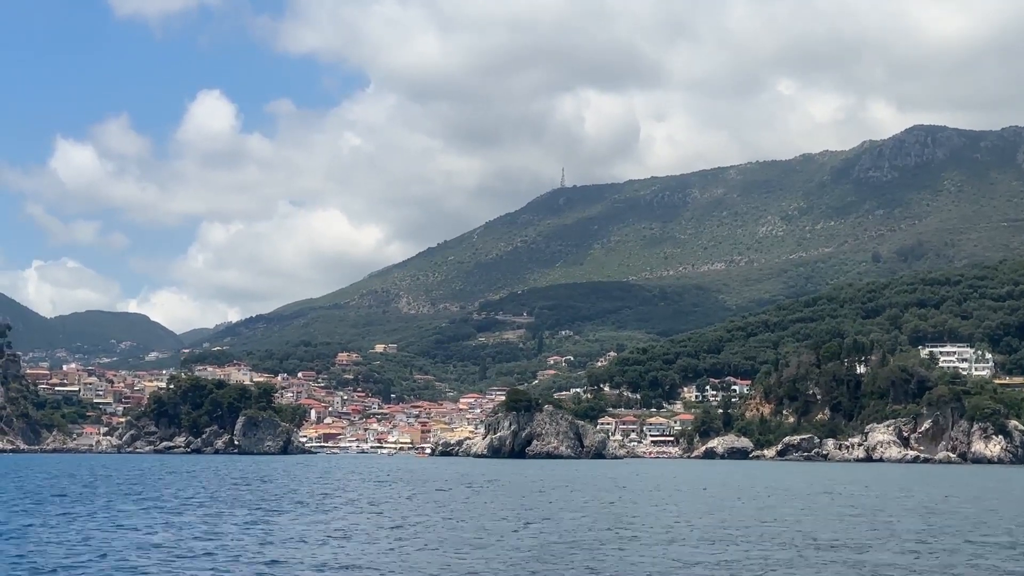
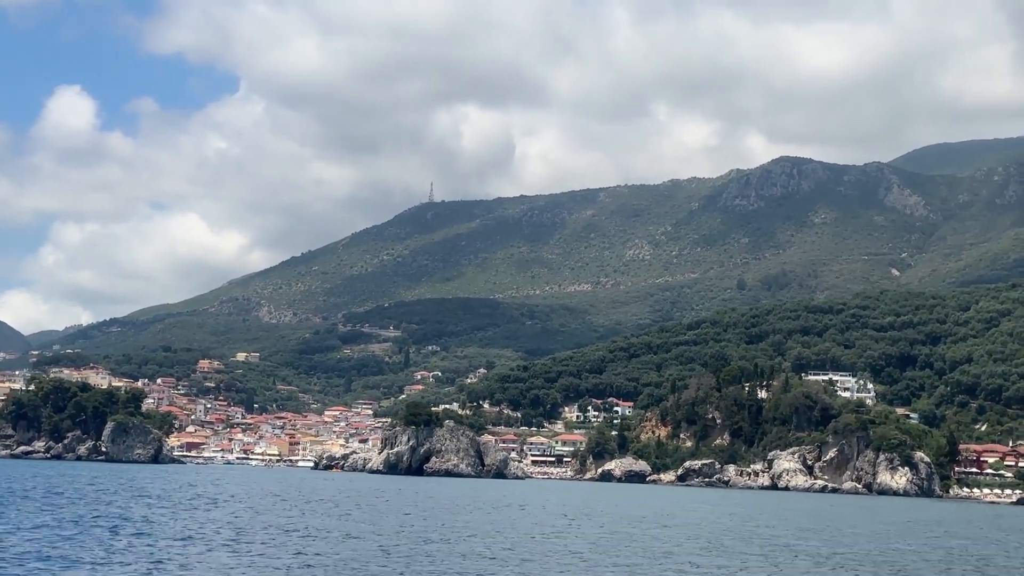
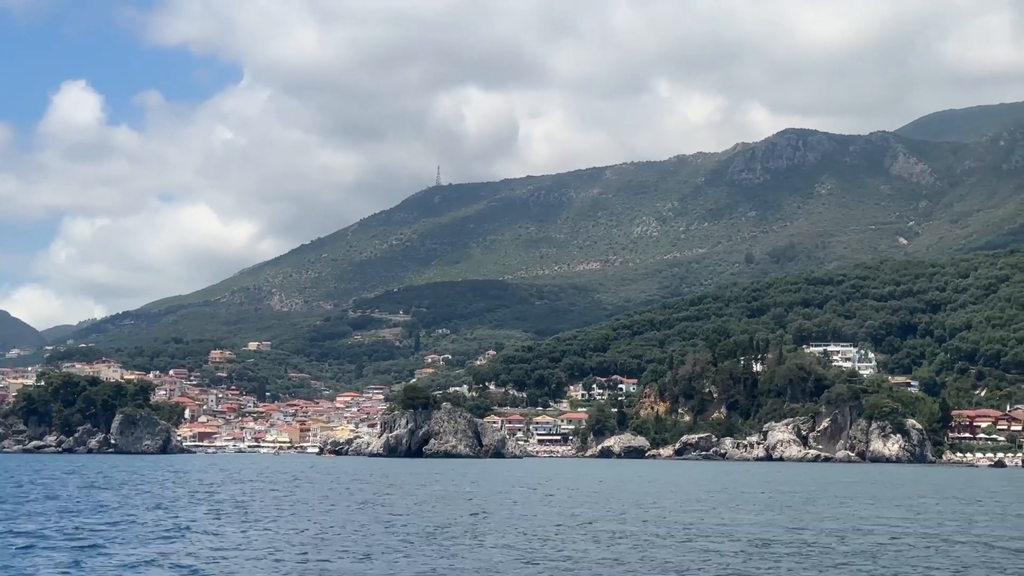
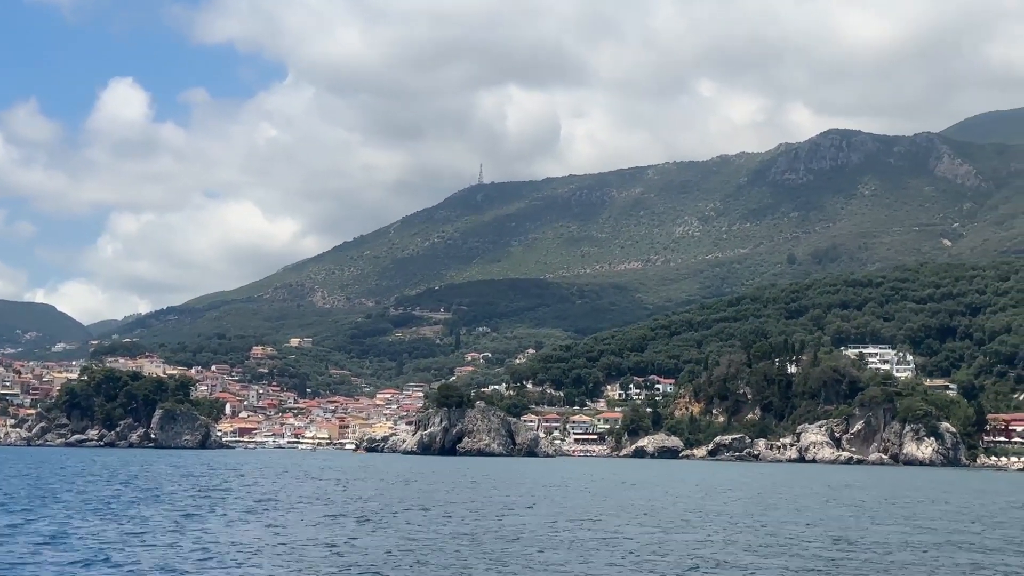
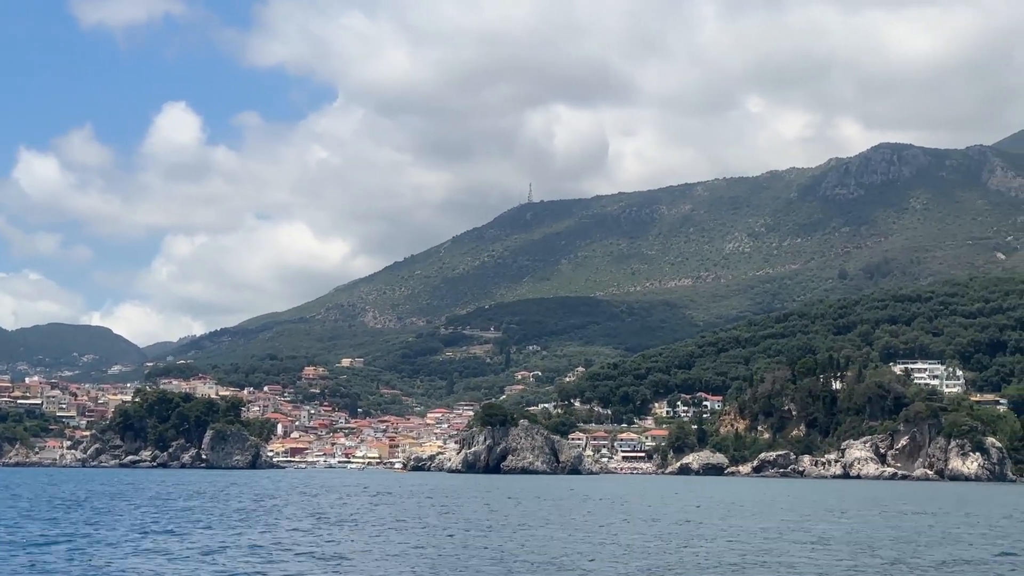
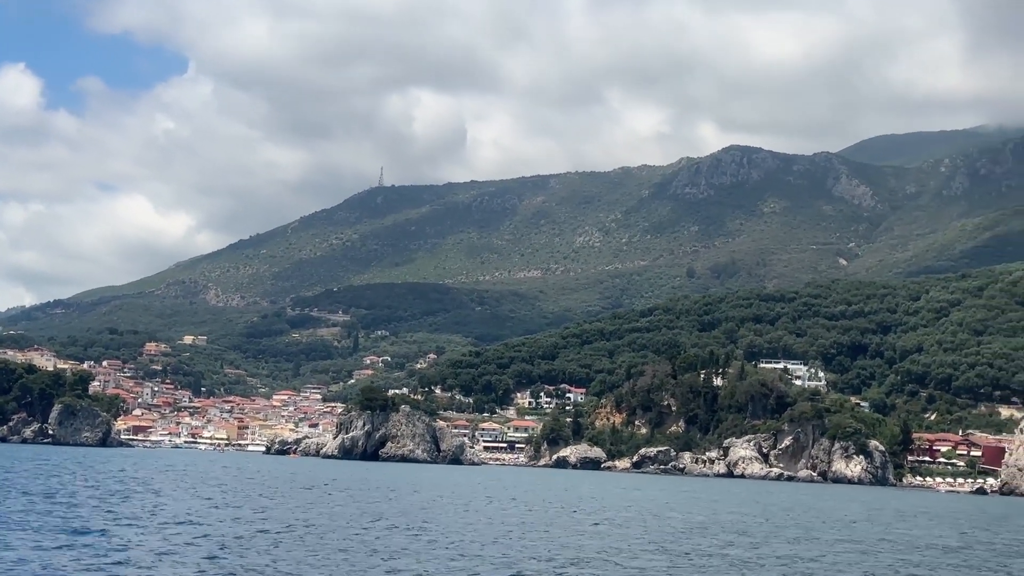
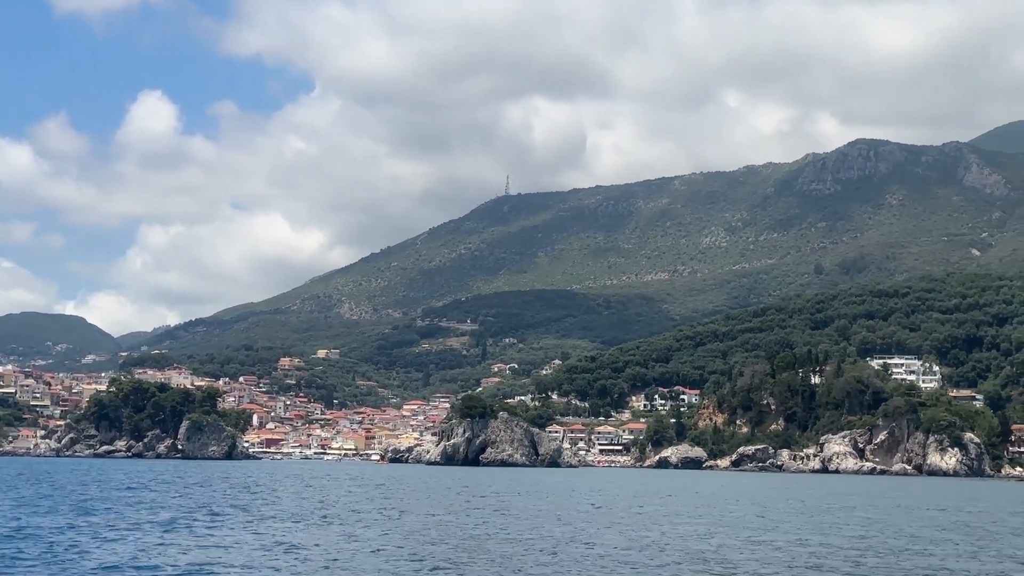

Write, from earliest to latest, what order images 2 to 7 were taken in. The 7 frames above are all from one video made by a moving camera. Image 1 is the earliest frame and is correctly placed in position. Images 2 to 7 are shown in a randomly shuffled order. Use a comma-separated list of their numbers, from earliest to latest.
5, 7, 4, 3, 2, 6
